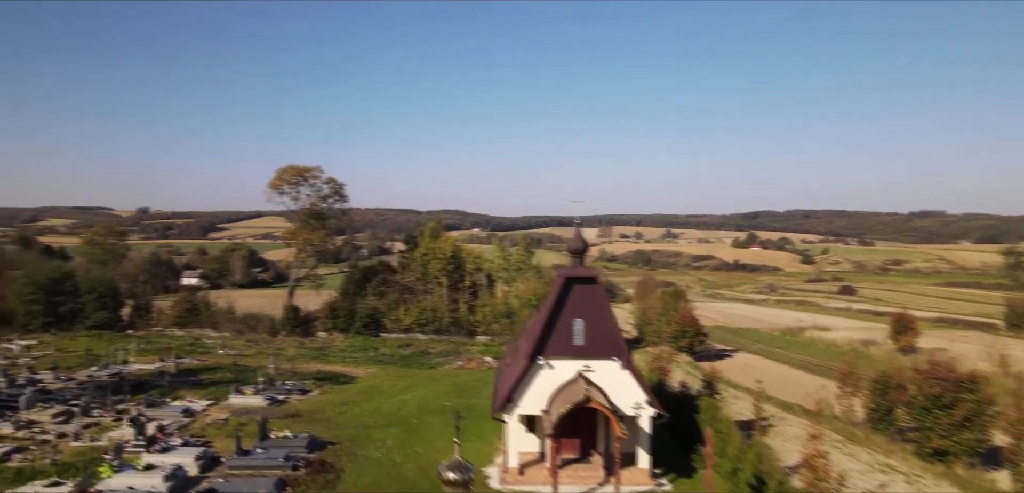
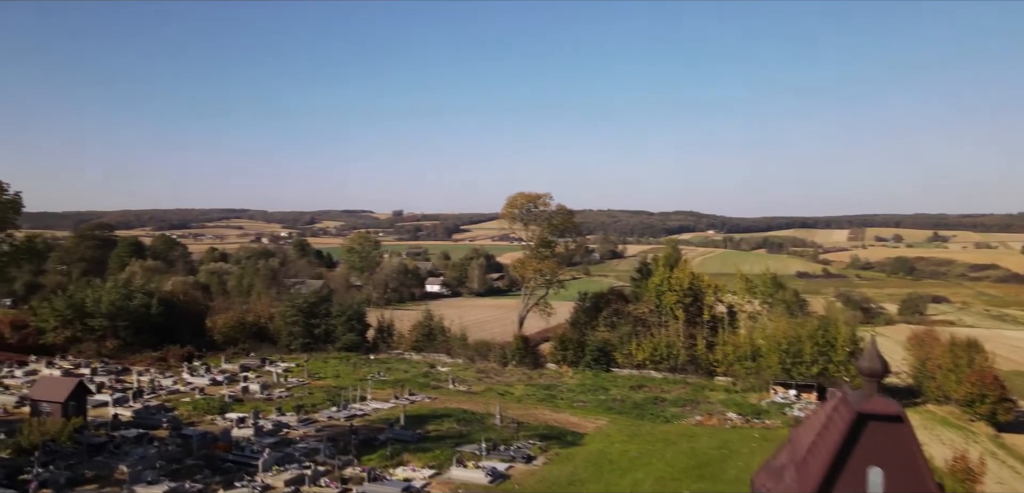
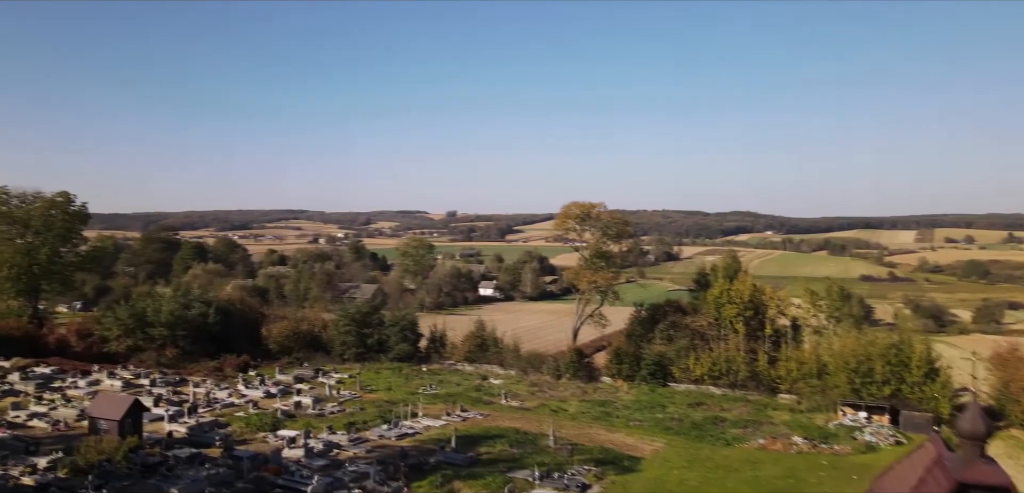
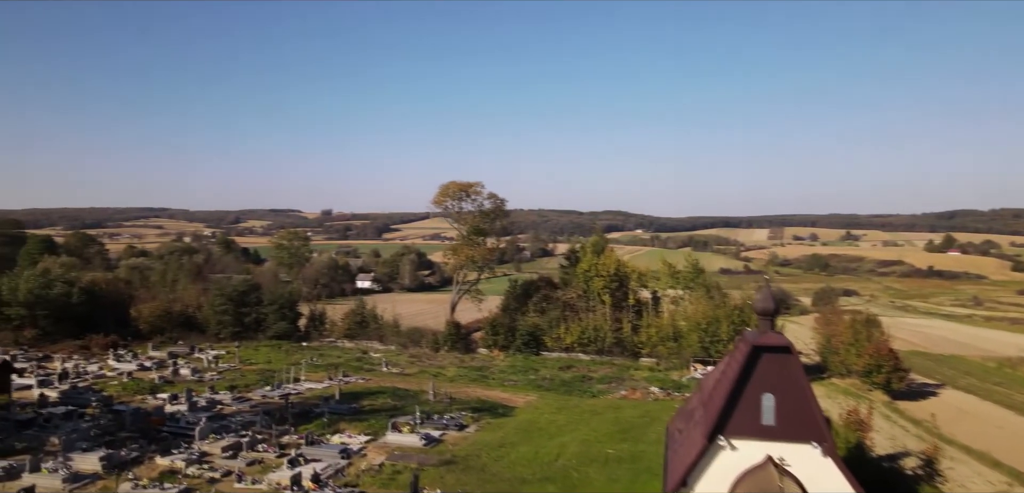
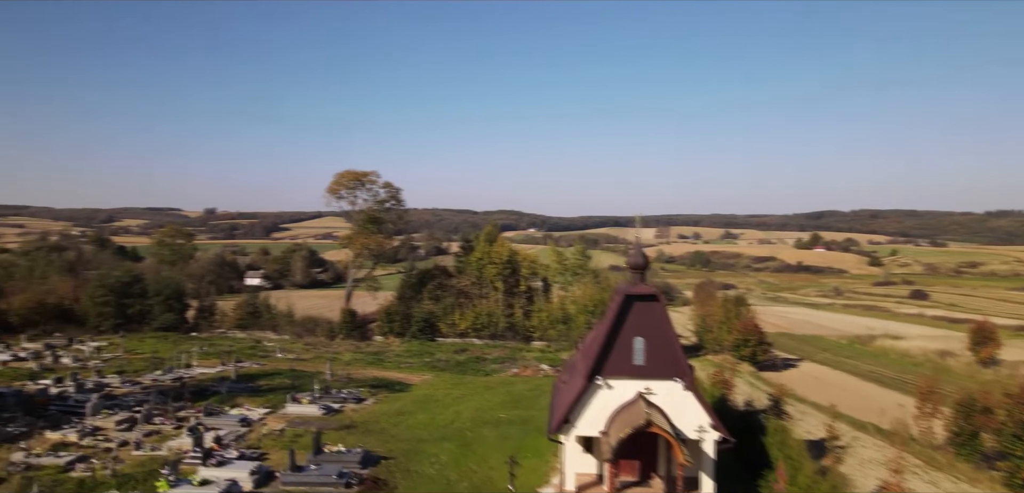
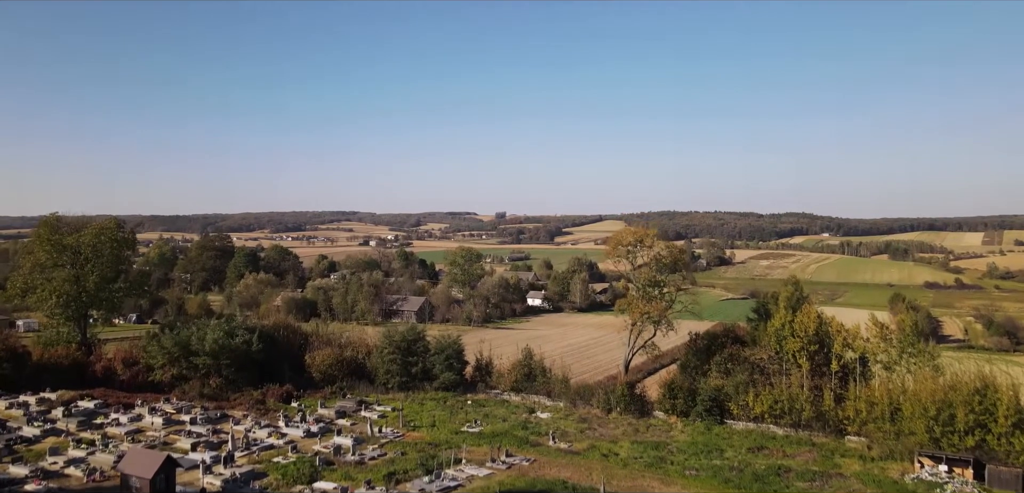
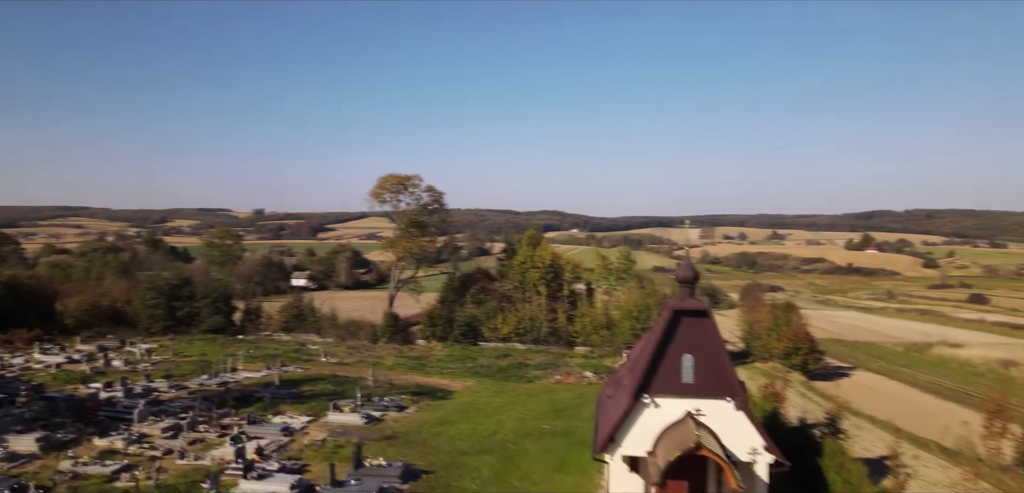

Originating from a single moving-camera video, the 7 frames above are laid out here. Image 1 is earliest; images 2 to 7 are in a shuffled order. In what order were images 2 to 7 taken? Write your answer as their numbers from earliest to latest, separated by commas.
5, 7, 4, 2, 3, 6
